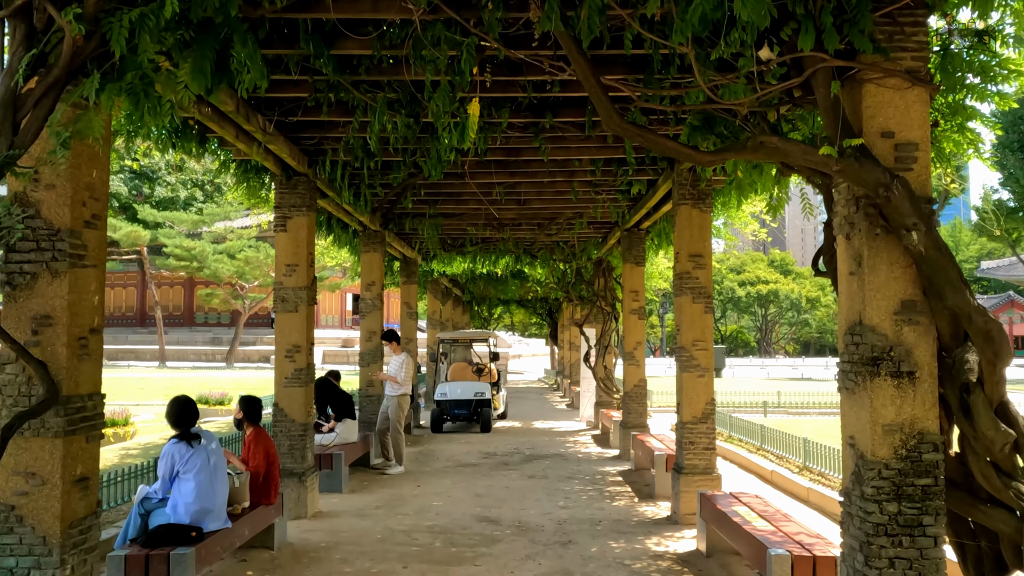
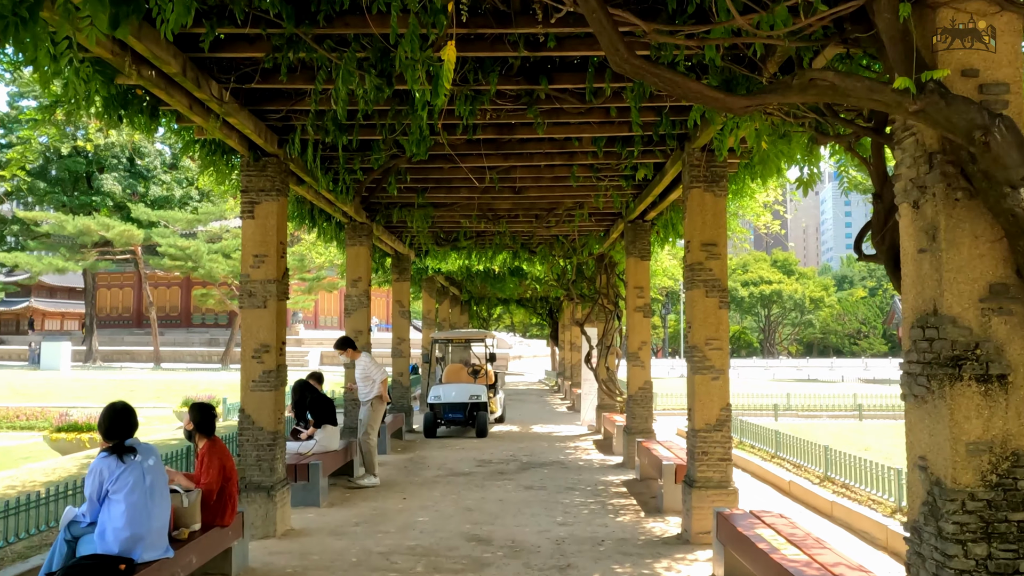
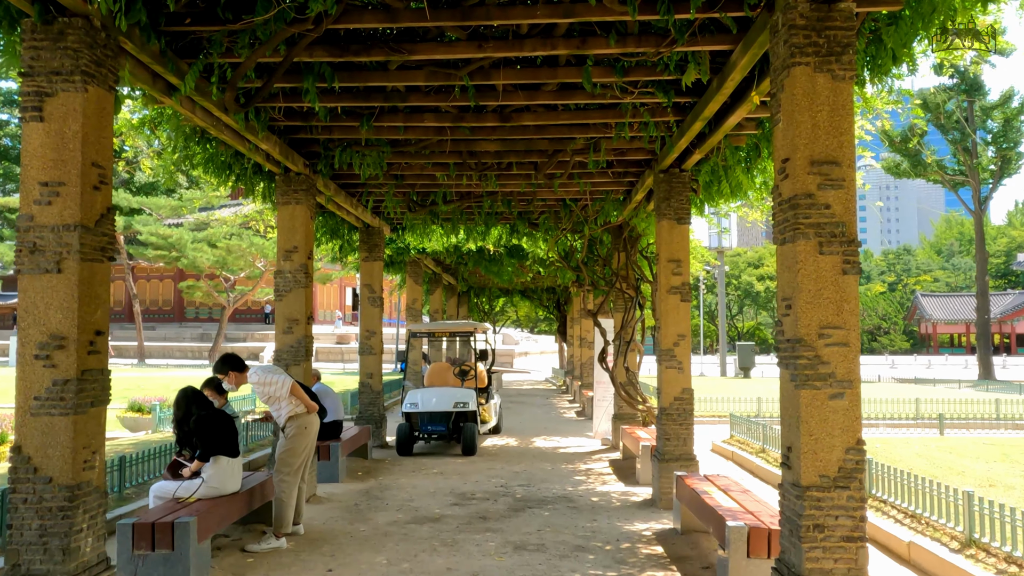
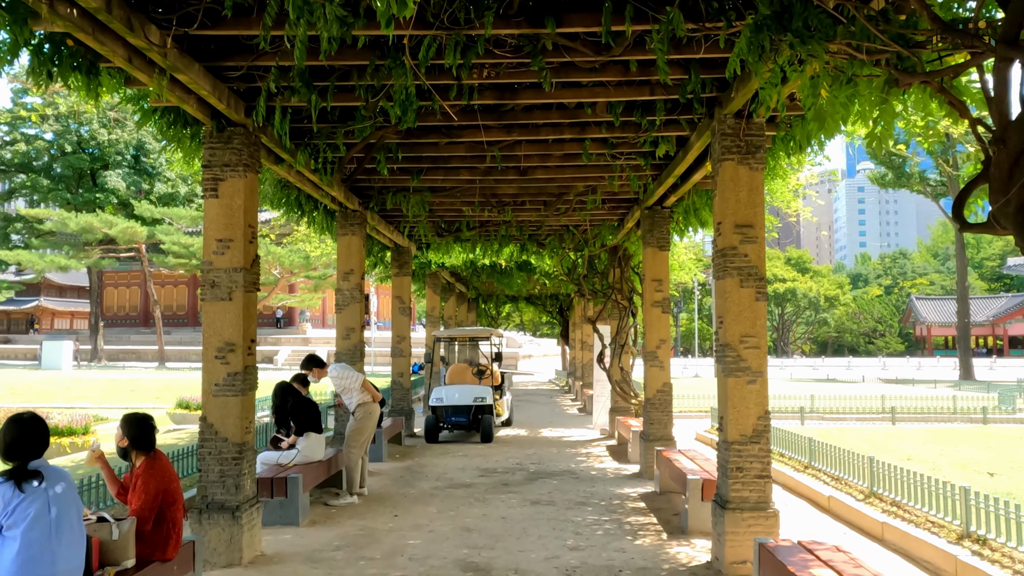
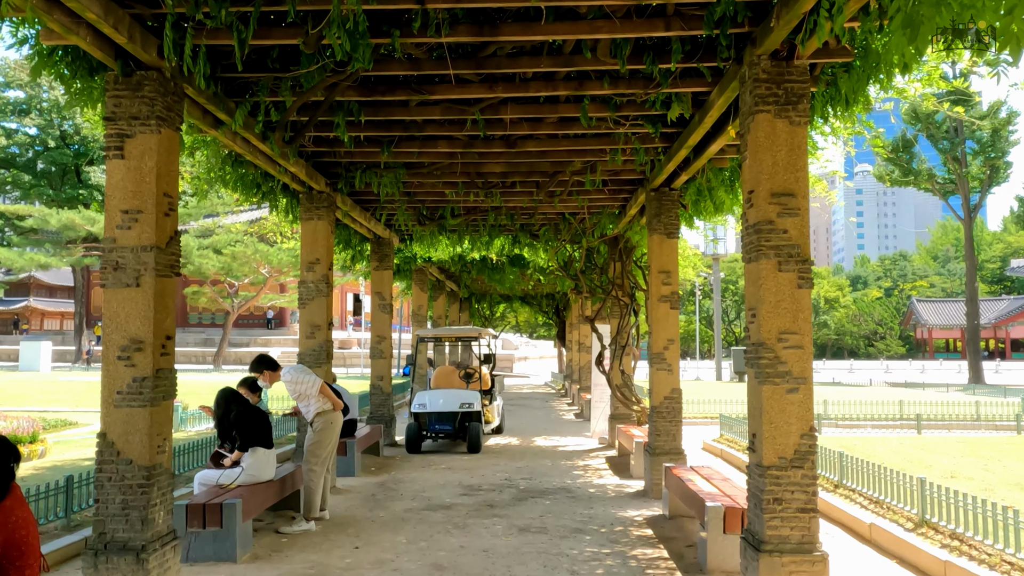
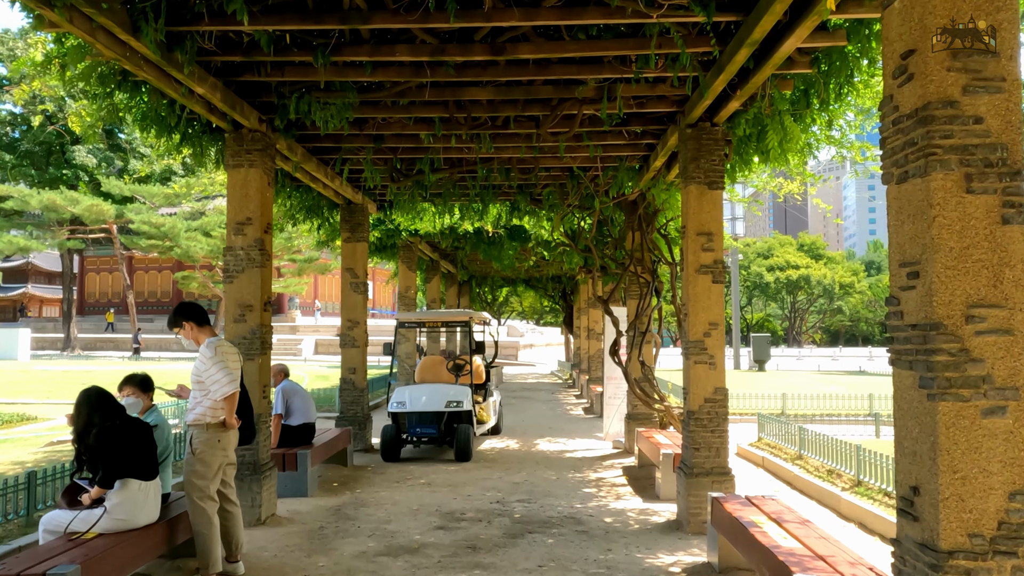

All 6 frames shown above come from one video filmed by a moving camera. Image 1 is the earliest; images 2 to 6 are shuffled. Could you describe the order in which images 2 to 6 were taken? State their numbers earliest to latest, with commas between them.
2, 4, 5, 3, 6
